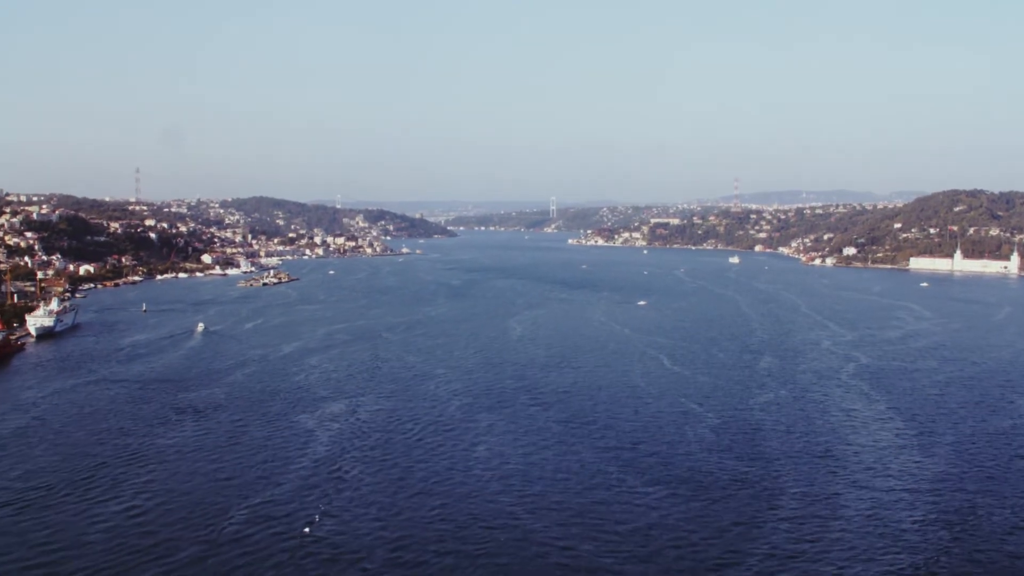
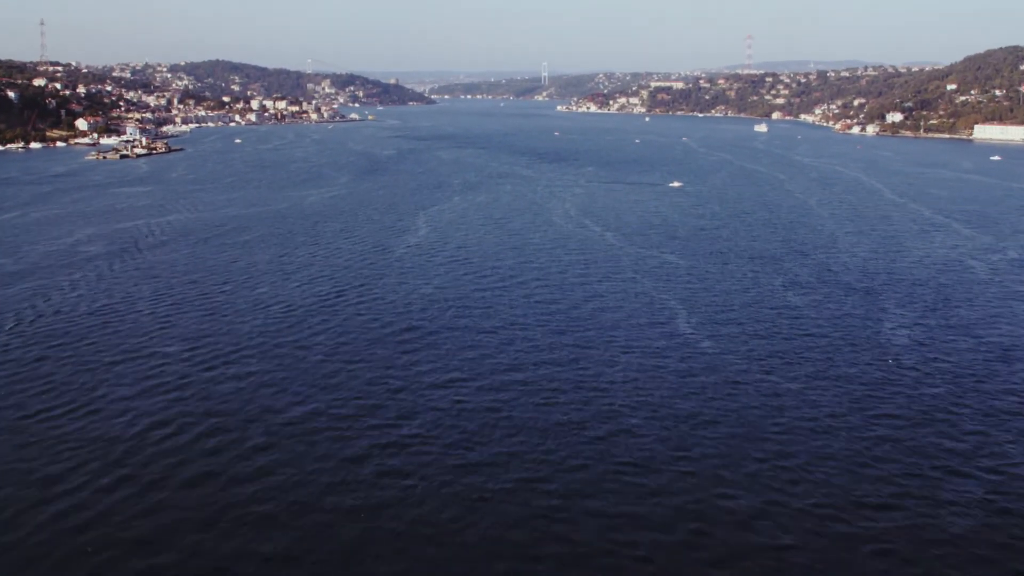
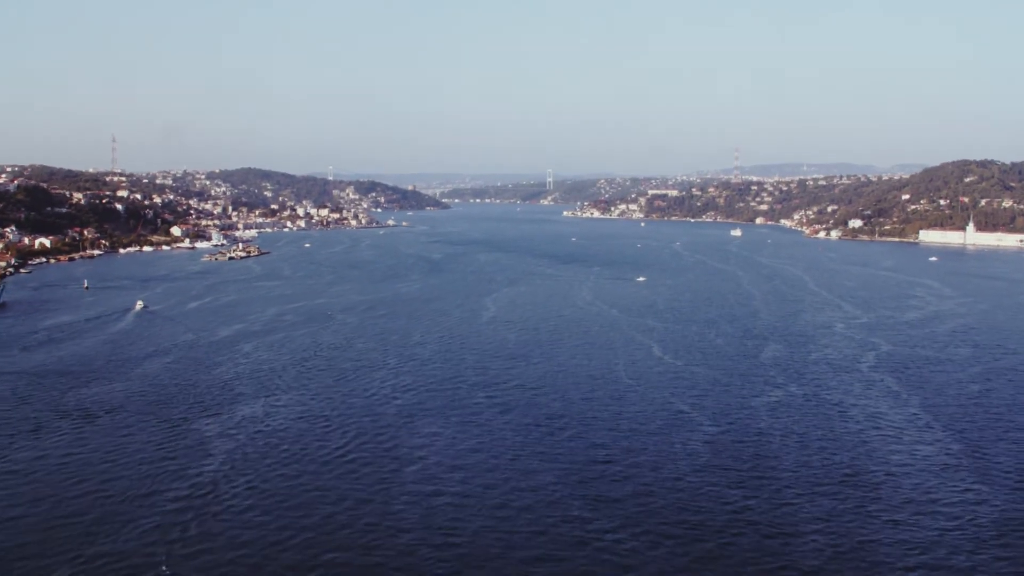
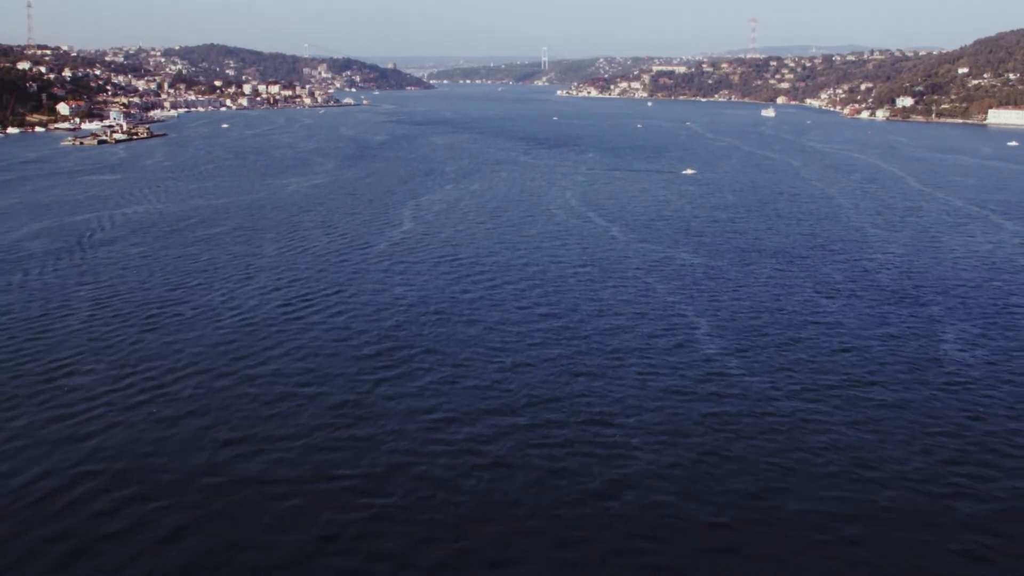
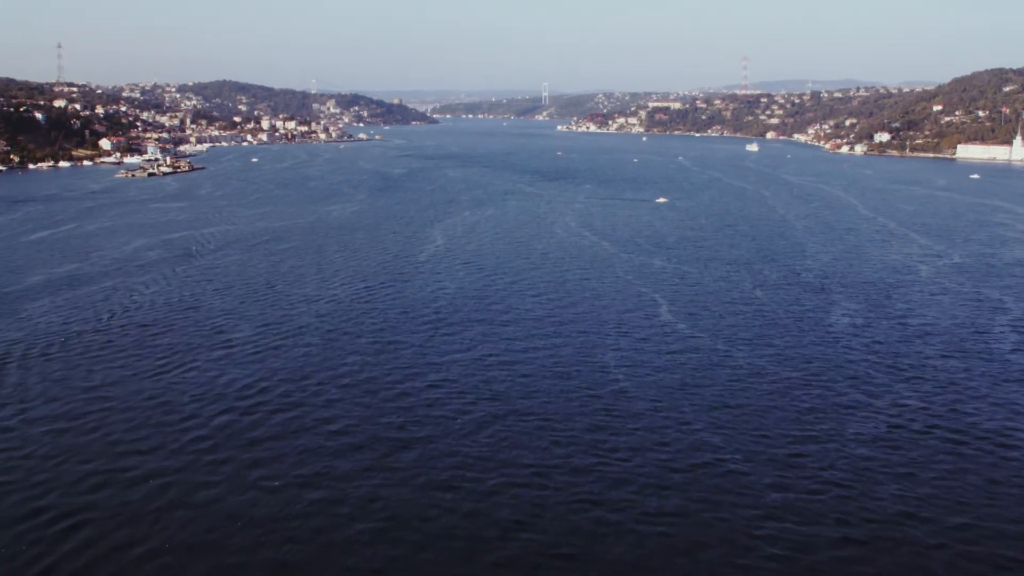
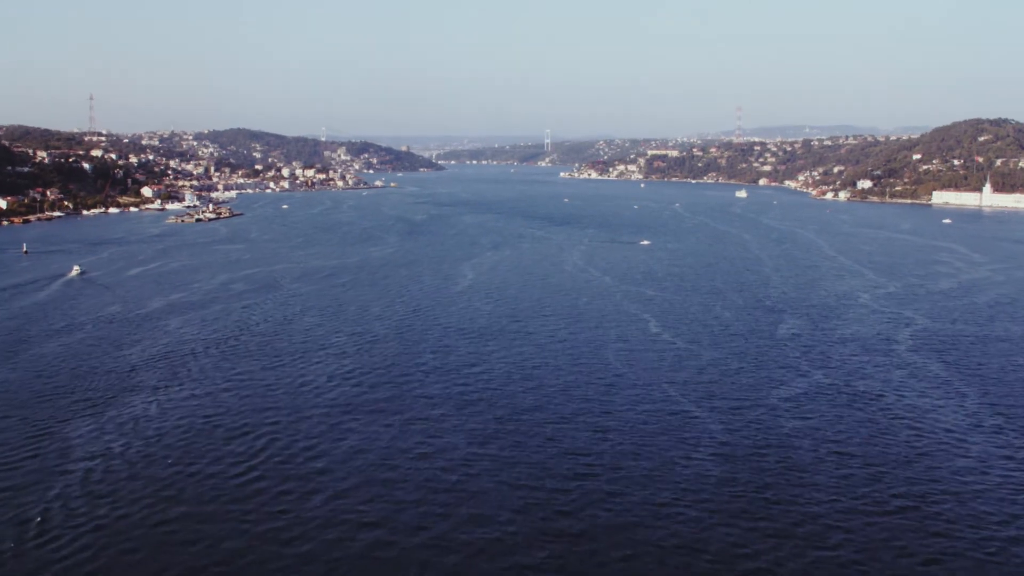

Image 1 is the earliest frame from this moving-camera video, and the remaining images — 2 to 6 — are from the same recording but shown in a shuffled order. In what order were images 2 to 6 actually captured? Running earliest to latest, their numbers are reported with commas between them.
3, 6, 5, 2, 4
